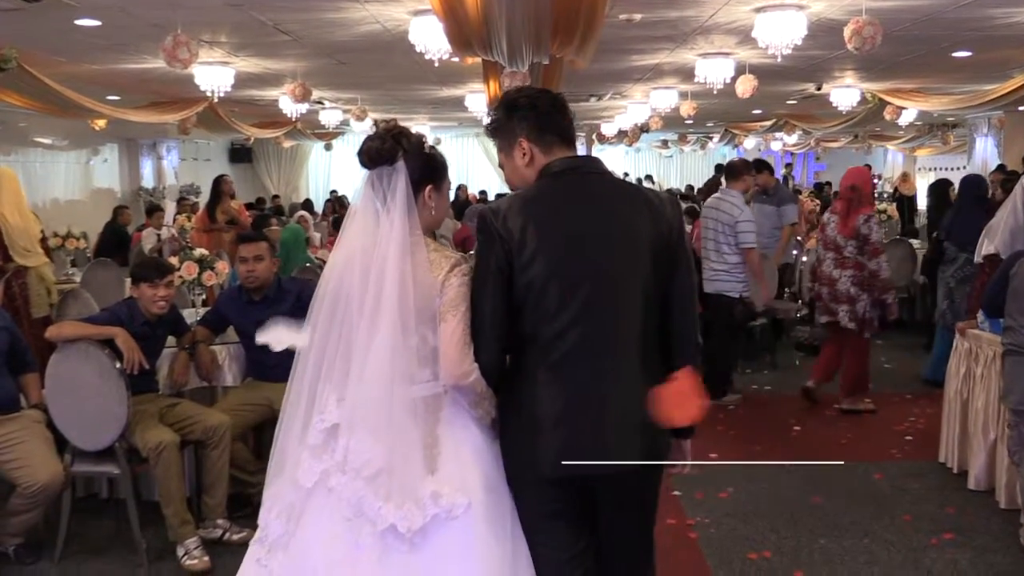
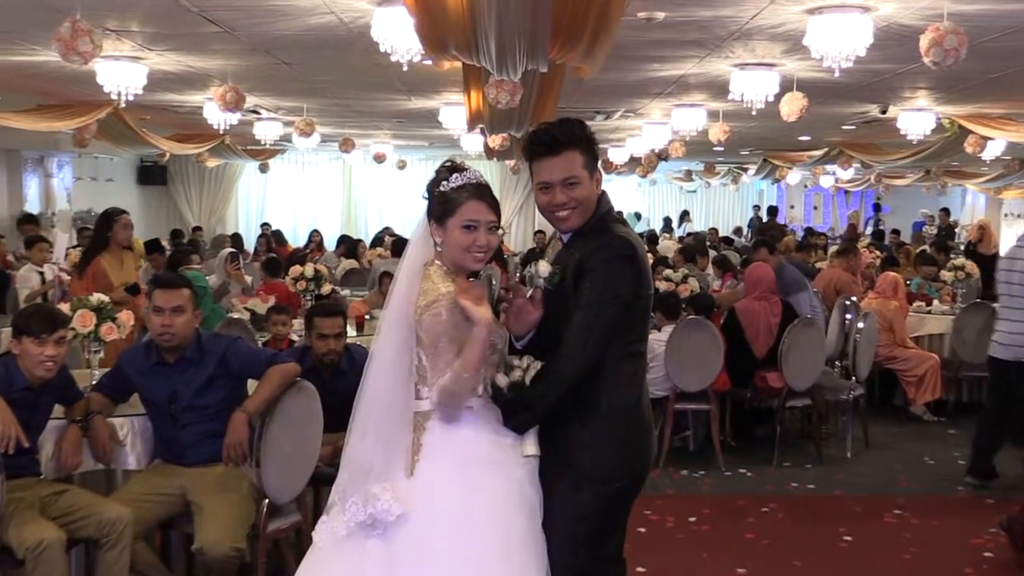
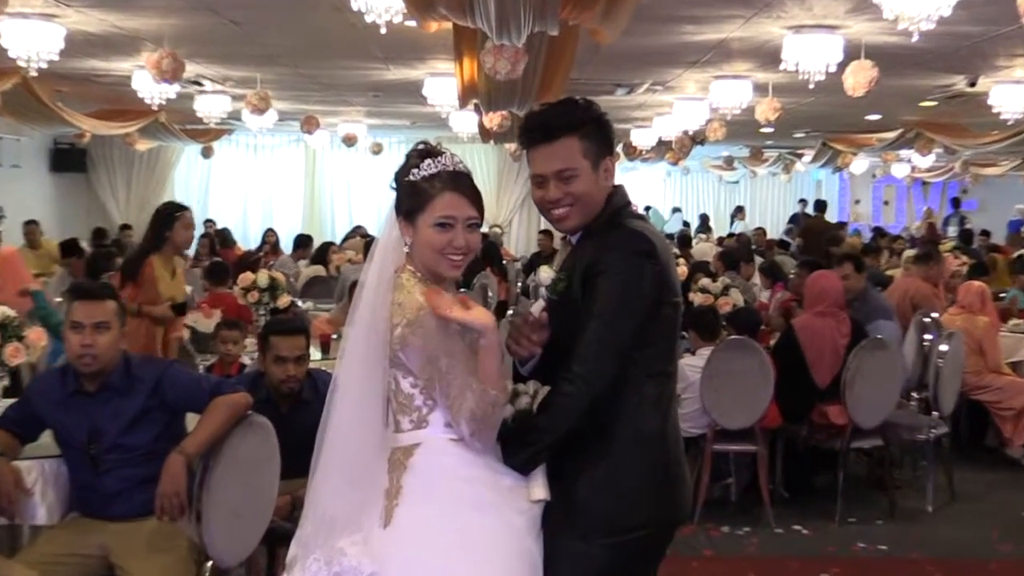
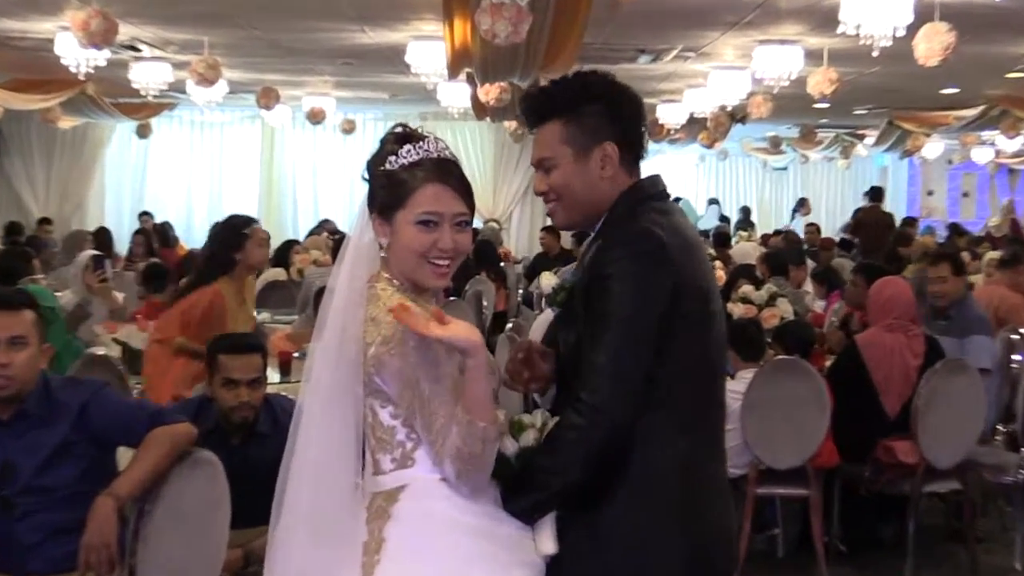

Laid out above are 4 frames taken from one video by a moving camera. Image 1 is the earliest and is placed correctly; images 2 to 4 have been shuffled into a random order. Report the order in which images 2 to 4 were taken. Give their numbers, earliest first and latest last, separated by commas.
2, 3, 4
